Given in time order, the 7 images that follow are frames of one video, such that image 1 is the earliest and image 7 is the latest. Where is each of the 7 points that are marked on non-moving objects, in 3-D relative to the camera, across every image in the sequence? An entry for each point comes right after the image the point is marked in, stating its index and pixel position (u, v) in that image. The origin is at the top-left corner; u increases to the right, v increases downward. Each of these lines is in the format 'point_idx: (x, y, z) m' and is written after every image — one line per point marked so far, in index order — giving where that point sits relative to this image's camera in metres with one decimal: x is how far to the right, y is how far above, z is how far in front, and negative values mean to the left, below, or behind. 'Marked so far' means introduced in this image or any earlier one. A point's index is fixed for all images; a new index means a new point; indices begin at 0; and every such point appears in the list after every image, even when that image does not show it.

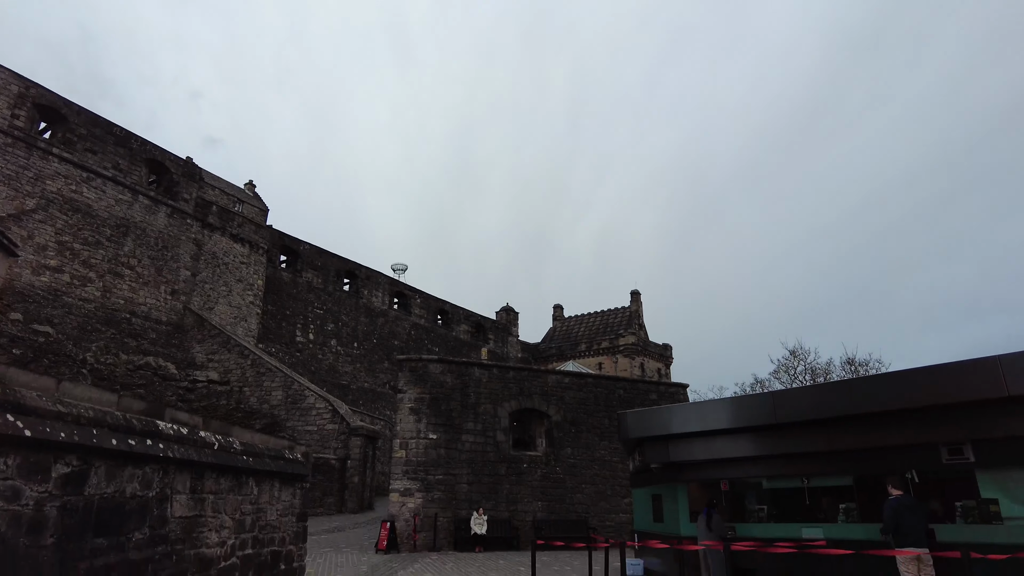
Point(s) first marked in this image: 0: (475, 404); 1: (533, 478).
0: (-0.9, -2.9, +16.1) m
1: (+0.5, -4.7, +16.1) m
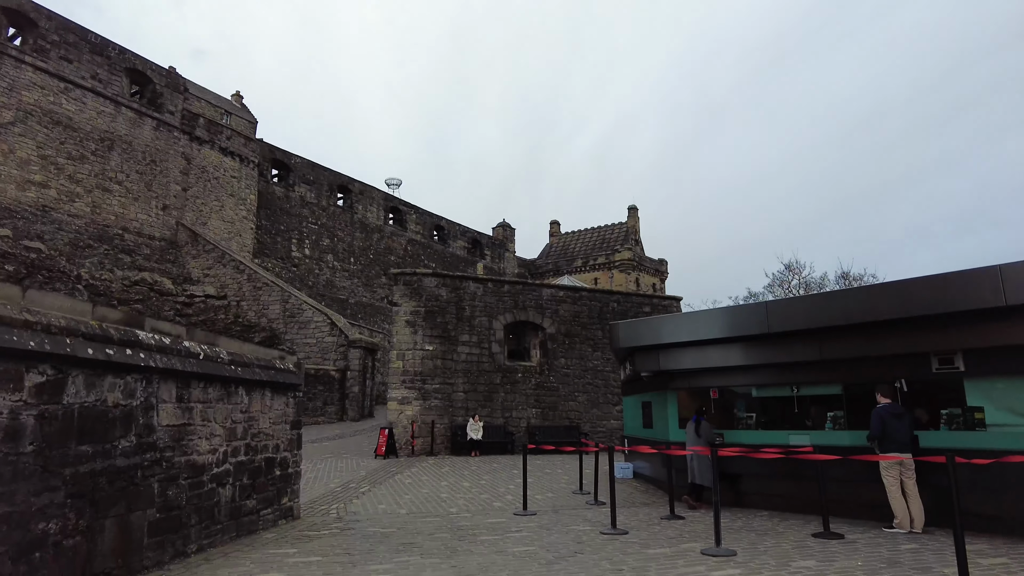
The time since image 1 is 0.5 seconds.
0: (-1.1, -0.7, +16.2) m
1: (+0.4, -2.5, +16.4) m
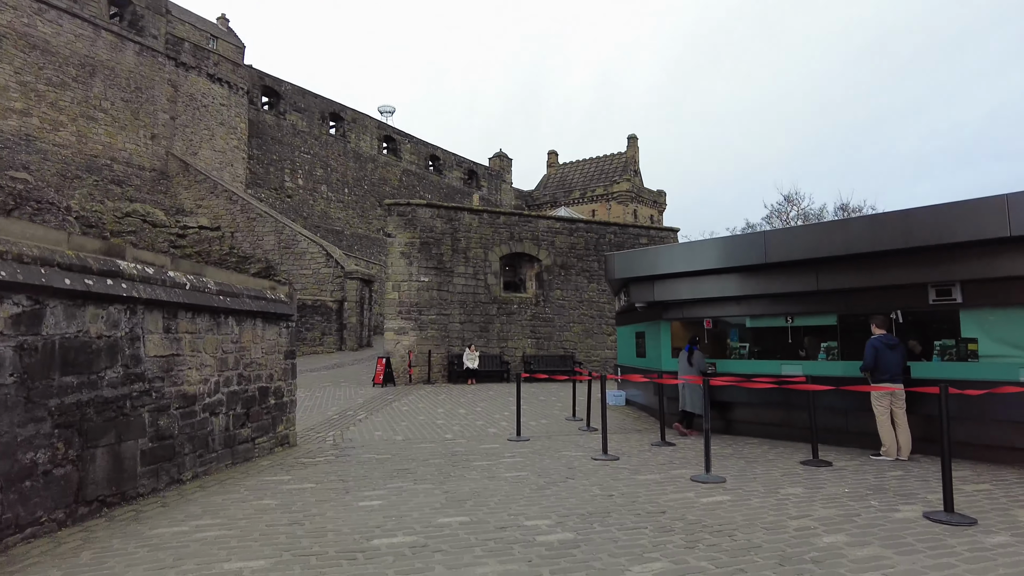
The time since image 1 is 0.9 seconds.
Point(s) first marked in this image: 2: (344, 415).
0: (-1.2, +1.0, +16.0) m
1: (+0.3, -0.8, +16.5) m
2: (-2.6, -2.0, +10.1) m
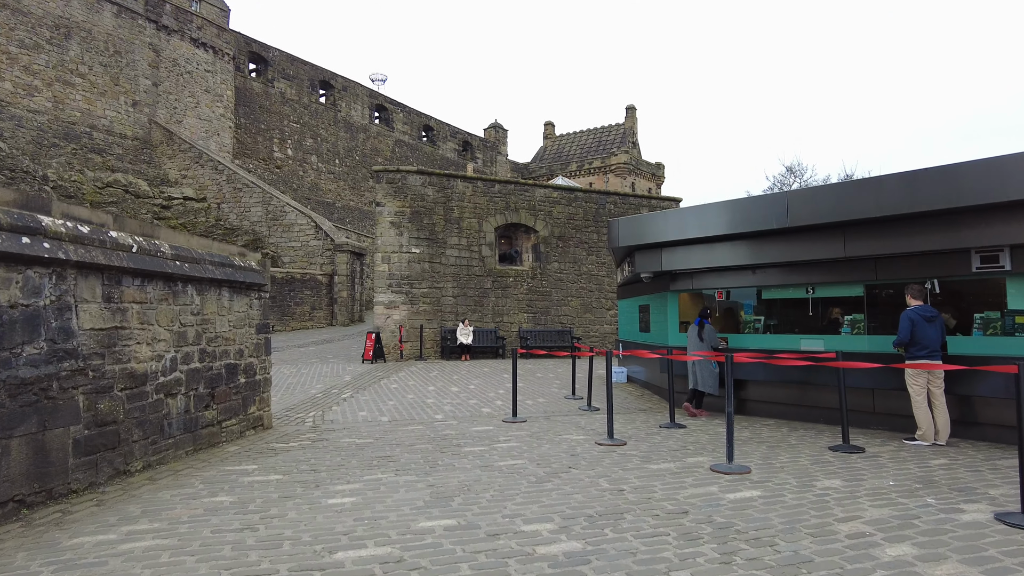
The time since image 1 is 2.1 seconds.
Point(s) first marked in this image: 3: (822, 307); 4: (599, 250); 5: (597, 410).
0: (-1.3, +1.7, +15.3) m
1: (+0.2, -0.1, +15.8) m
2: (-2.7, -1.6, +9.5) m
3: (+3.4, -0.2, +7.0) m
4: (+2.3, +1.0, +16.8) m
5: (+1.0, -1.5, +7.7) m
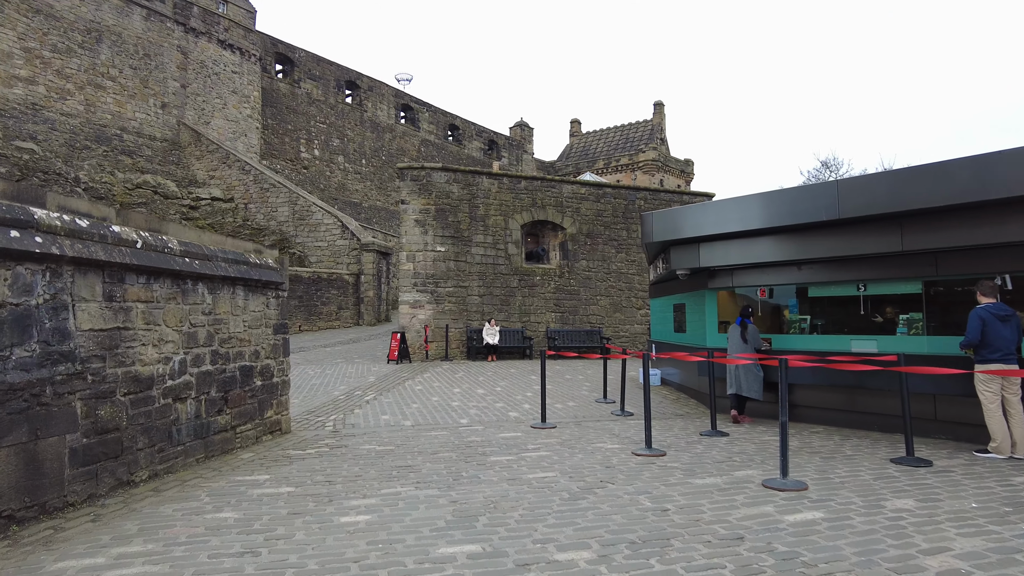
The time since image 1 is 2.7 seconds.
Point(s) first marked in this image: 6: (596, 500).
0: (-0.6, +1.7, +15.0) m
1: (+0.8, 0.0, +15.4) m
2: (-2.3, -1.5, +9.2) m
3: (+3.7, -0.2, +6.5) m
4: (+2.9, +1.0, +16.3) m
5: (+1.3, -1.4, +7.3) m
6: (+0.5, -1.2, +3.7) m
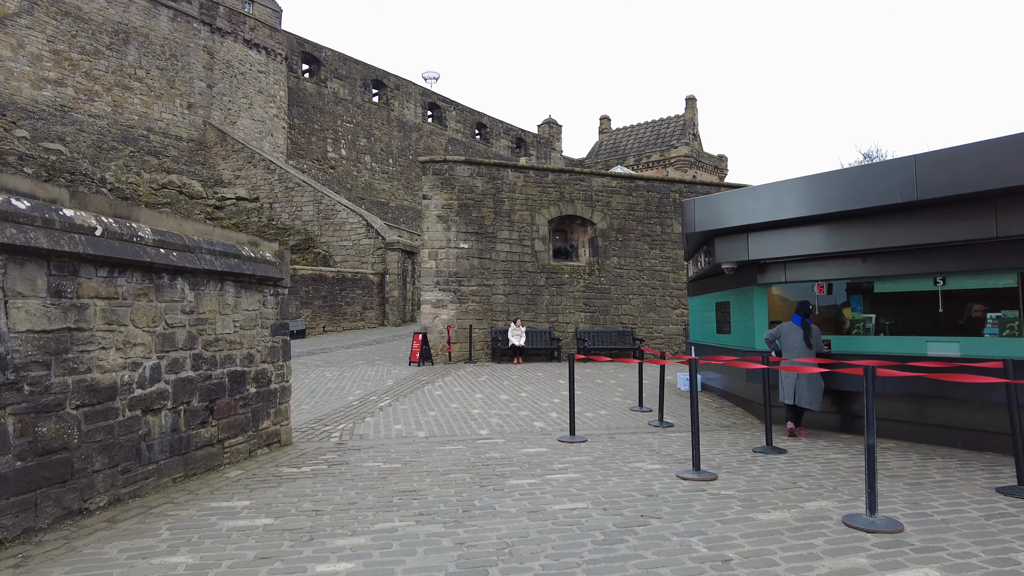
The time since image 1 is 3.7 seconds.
0: (0.0, +1.7, +14.3) m
1: (+1.4, 0.0, +14.6) m
2: (-2.0, -1.5, +8.6) m
3: (+3.9, -0.1, +5.6) m
4: (+3.6, +1.1, +15.4) m
5: (+1.6, -1.4, +6.5) m
6: (+0.6, -1.2, +3.0) m
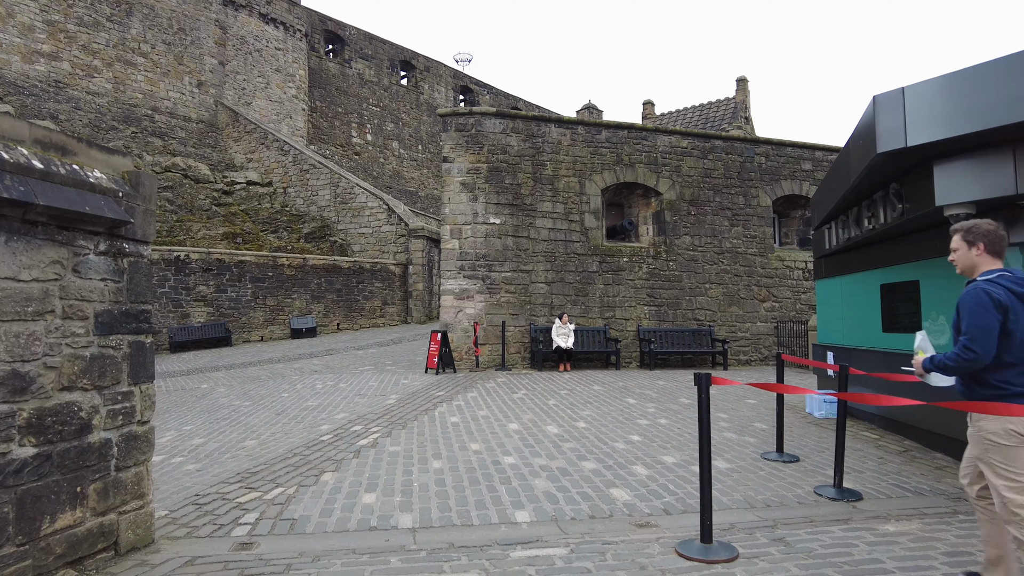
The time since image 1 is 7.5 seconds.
0: (+0.7, +2.0, +11.2) m
1: (+2.2, +0.2, +11.5) m
2: (-1.5, -1.3, +5.7) m
3: (+4.2, +0.1, +2.4) m
4: (+4.4, +1.3, +12.2) m
5: (+1.9, -1.2, +3.4) m
6: (+0.7, -1.0, 0.0) m
